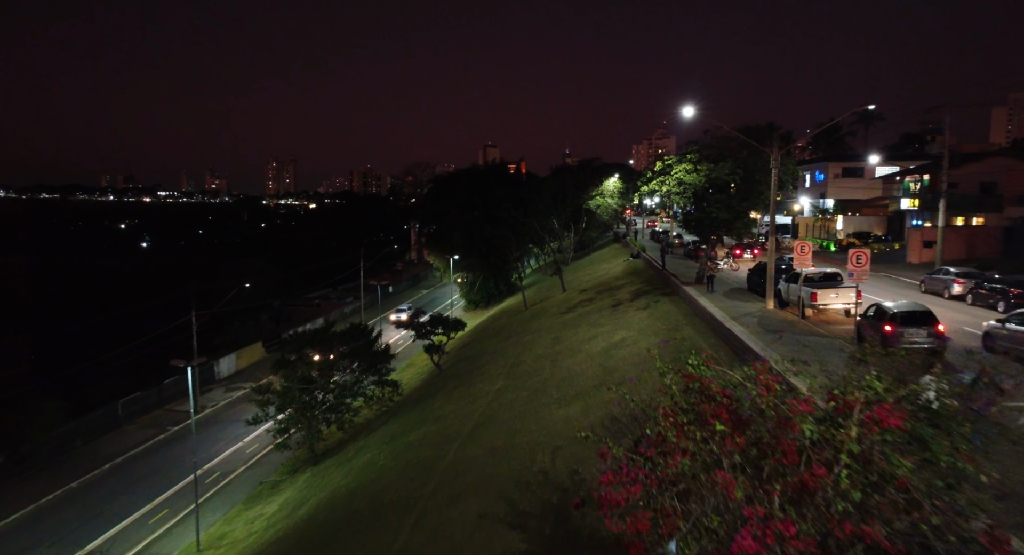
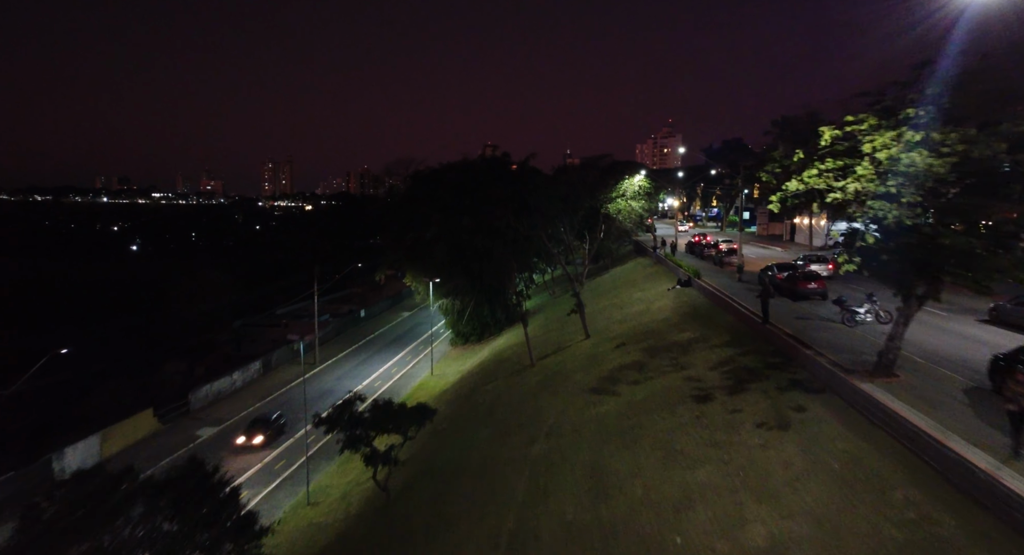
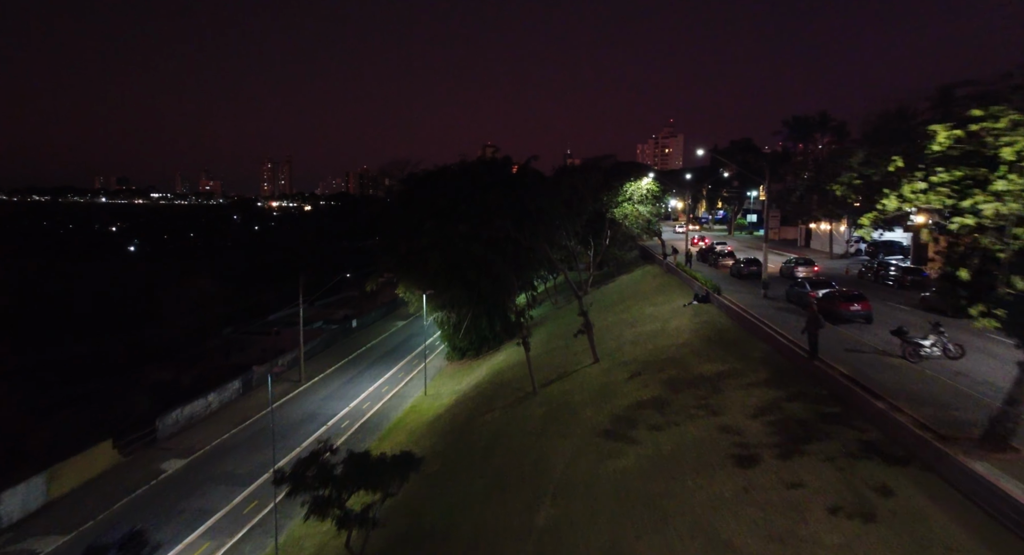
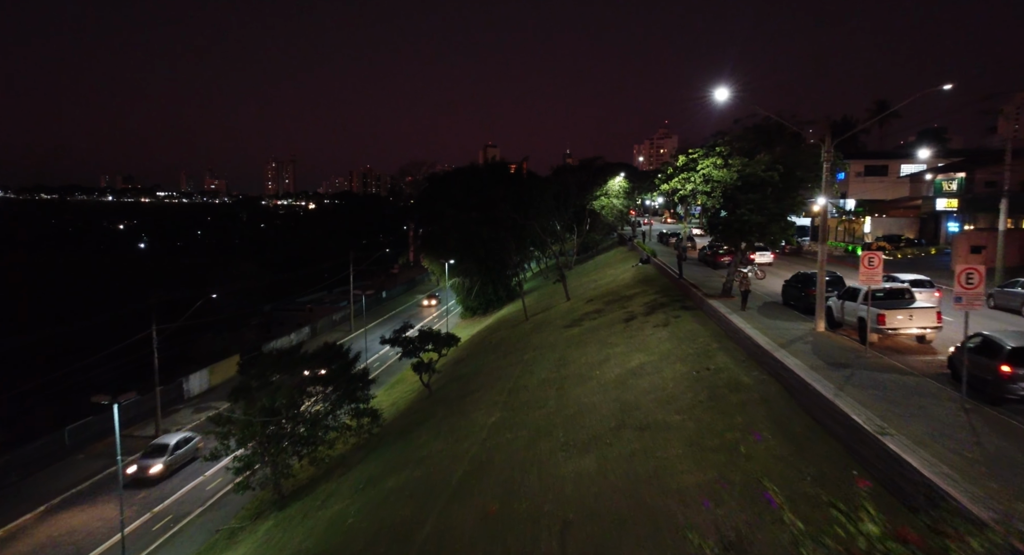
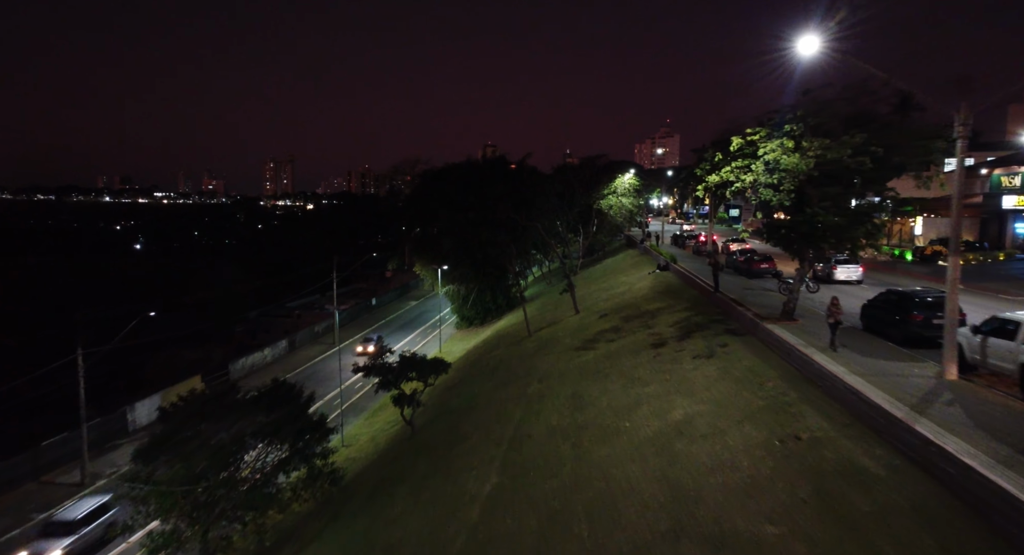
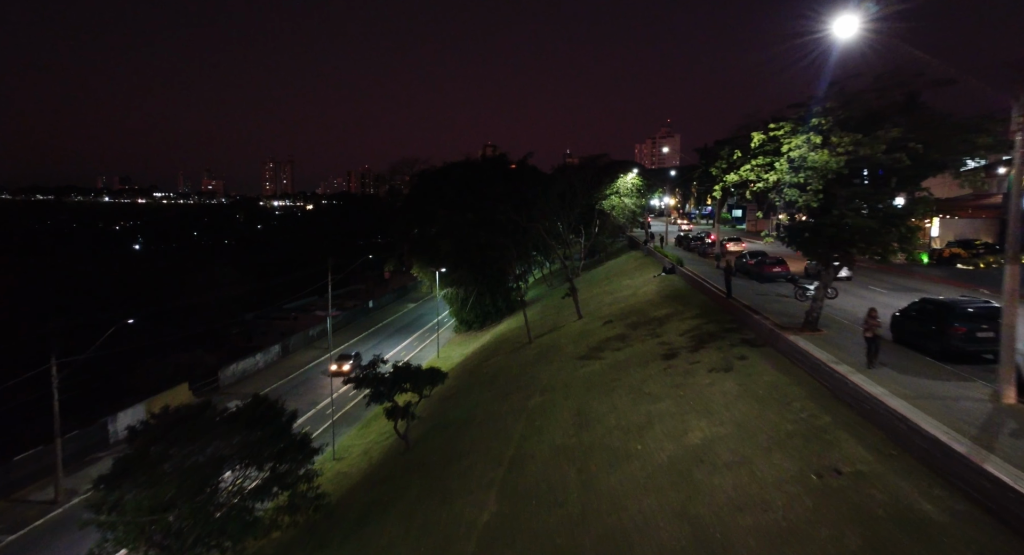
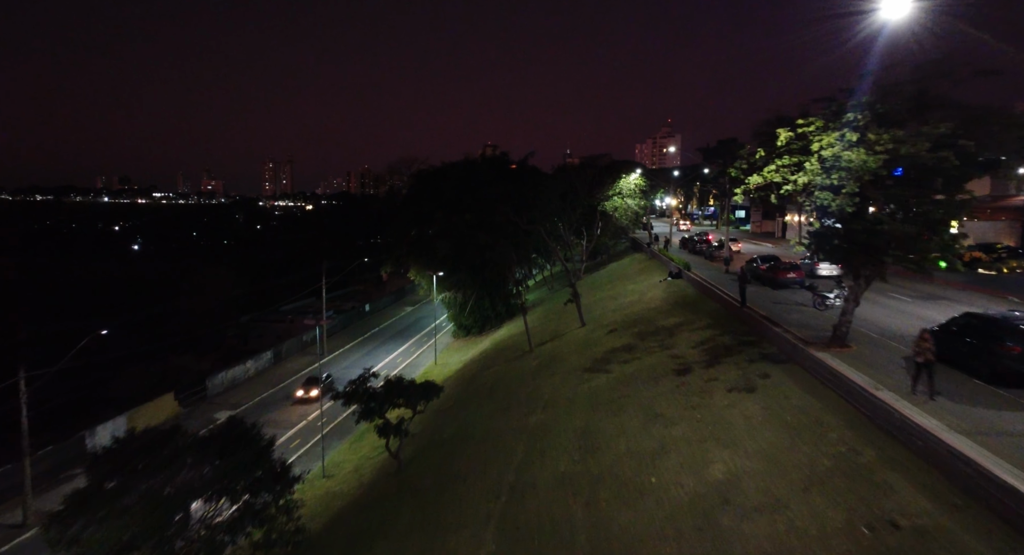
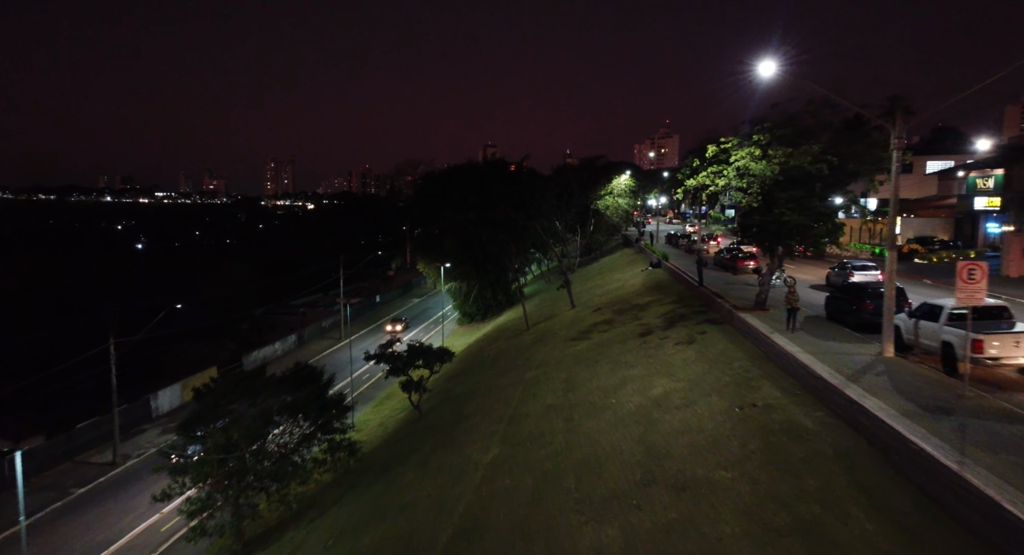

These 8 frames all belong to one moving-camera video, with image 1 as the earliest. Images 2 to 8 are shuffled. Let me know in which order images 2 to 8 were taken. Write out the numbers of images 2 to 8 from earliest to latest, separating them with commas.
4, 8, 5, 6, 7, 2, 3
